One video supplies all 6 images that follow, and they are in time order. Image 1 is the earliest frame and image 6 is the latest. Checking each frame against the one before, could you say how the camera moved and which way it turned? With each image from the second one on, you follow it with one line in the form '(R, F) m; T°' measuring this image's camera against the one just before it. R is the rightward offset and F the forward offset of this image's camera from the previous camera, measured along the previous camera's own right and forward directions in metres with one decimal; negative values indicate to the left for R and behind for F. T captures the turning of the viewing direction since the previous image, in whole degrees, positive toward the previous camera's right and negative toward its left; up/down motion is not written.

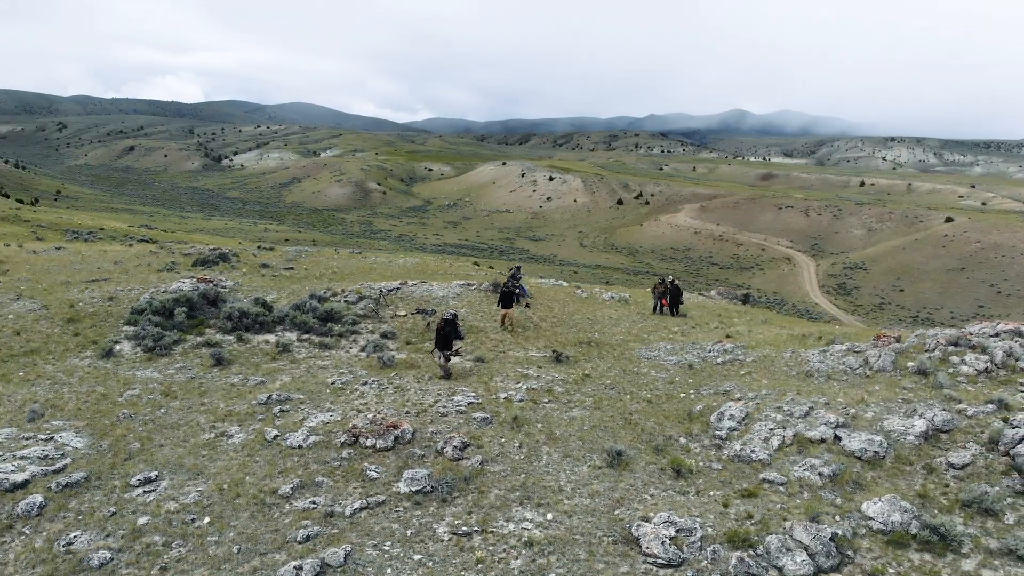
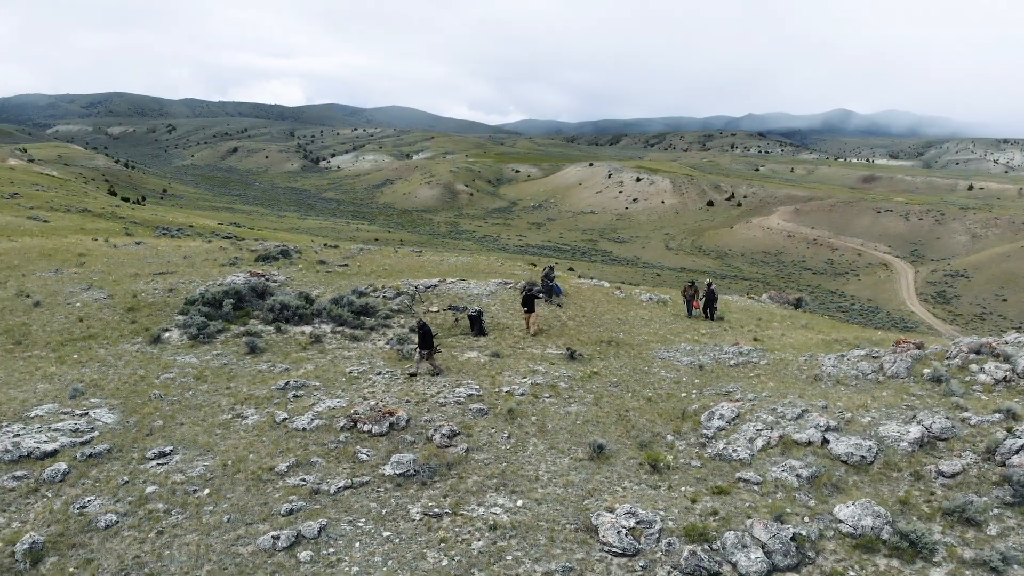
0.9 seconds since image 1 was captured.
(+2.2, -0.7) m; -6°
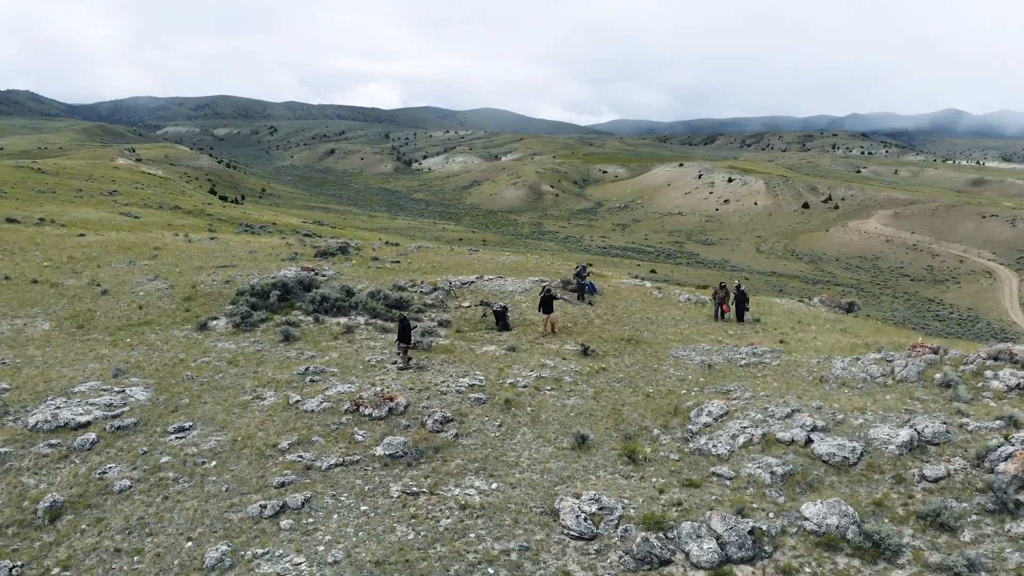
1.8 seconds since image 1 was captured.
(+2.3, -0.8) m; -6°
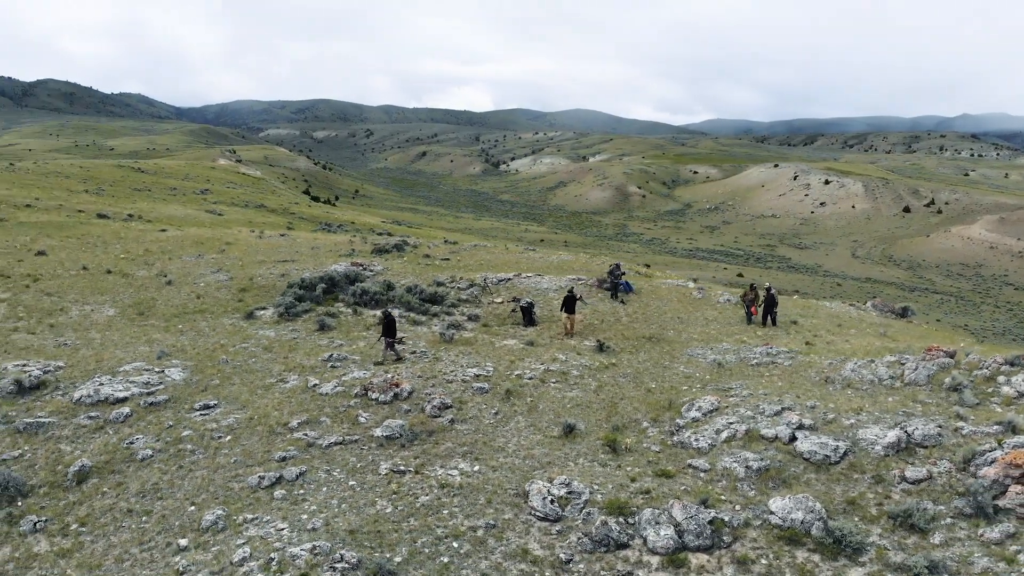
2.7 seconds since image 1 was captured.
(+2.3, -0.8) m; -6°
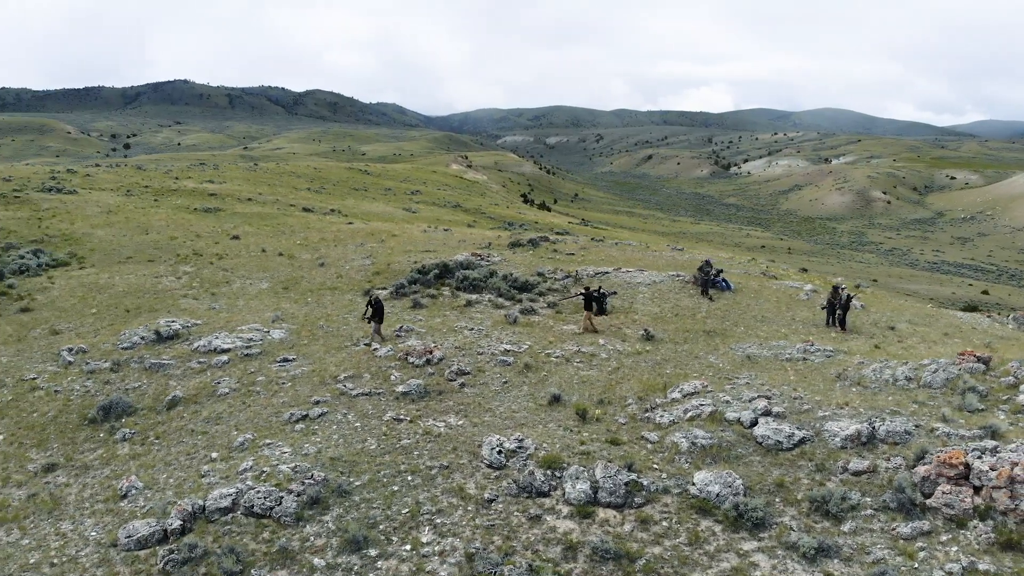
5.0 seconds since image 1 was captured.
(+6.3, -1.7) m; -17°
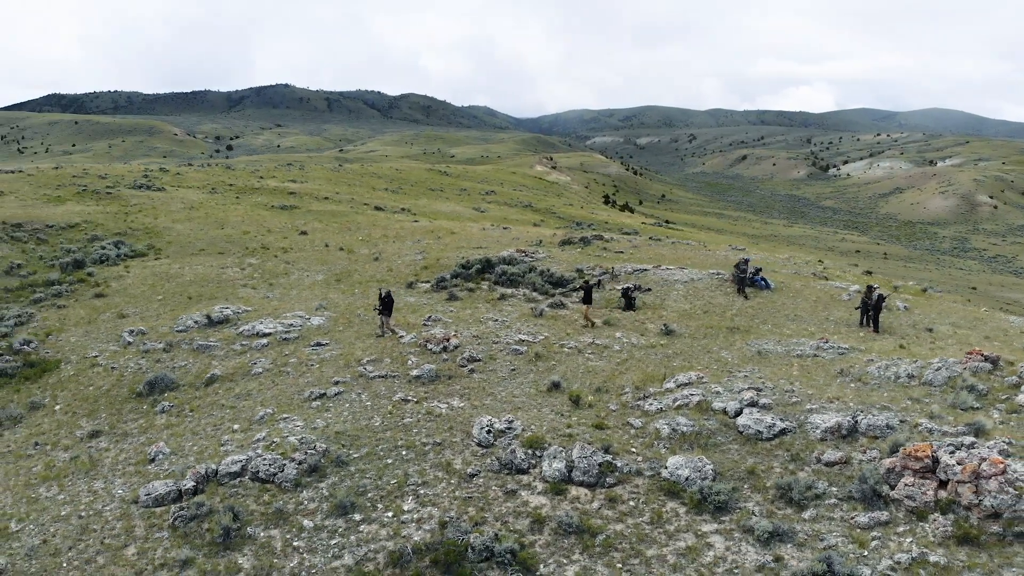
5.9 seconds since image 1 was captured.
(+2.6, -1.0) m; -7°
